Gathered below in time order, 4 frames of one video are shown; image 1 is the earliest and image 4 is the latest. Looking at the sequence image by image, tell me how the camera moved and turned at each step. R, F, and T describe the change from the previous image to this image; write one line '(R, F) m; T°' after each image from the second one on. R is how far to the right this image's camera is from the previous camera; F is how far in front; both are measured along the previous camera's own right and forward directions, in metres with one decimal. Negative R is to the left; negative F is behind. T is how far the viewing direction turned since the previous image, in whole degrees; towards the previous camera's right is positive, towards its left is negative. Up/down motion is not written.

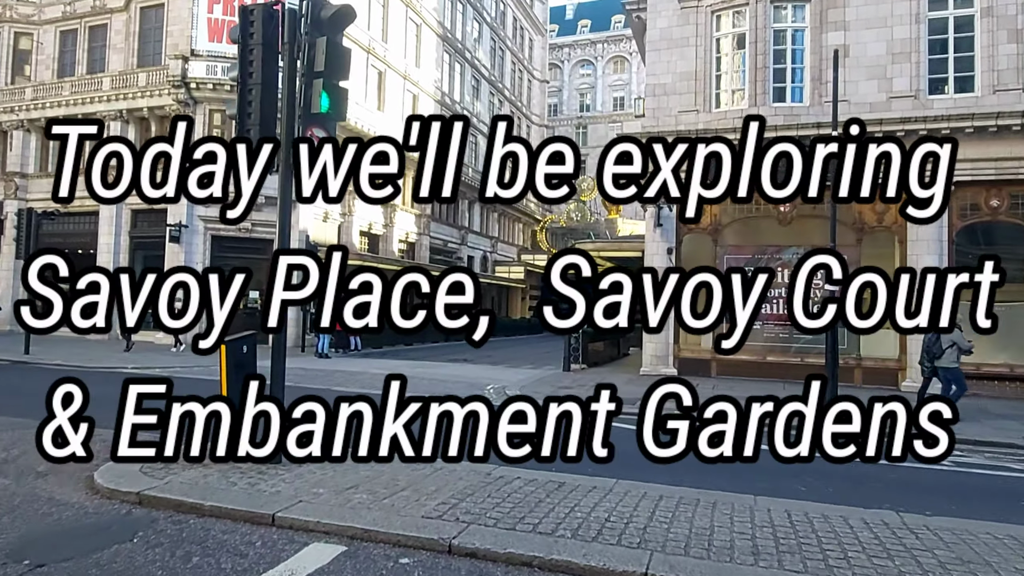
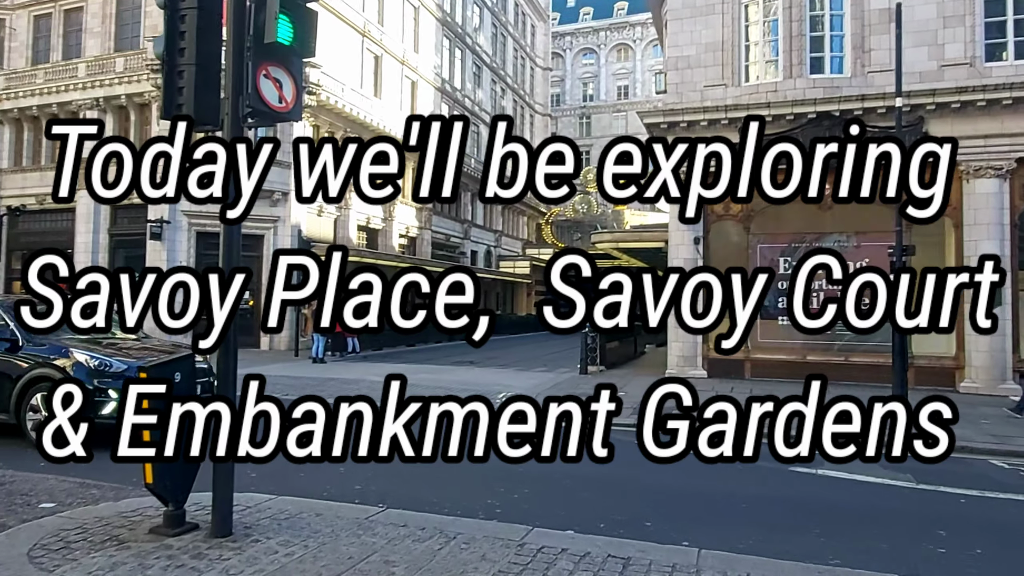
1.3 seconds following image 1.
(-0.2, +1.7) m; 0°
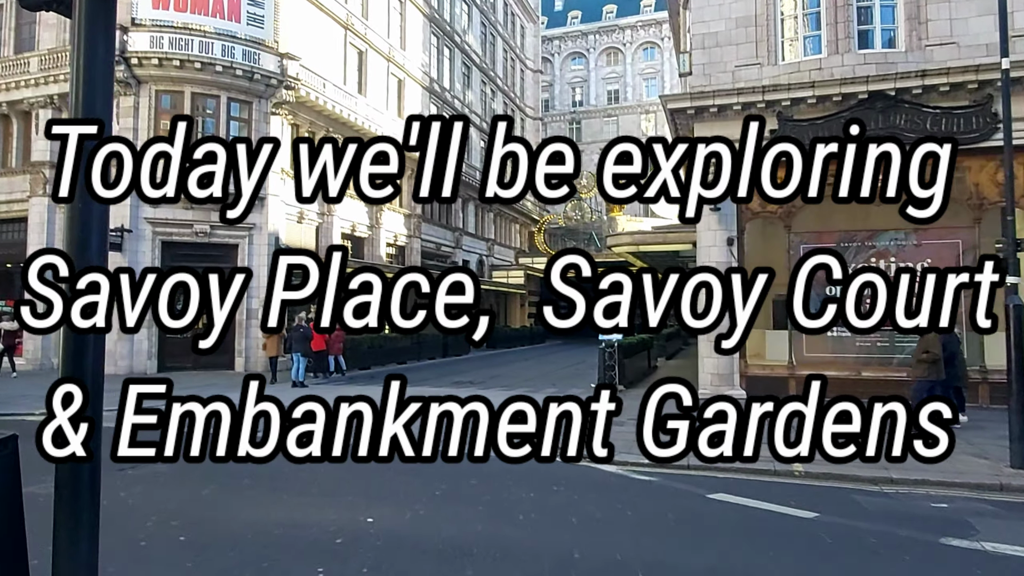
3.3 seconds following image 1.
(-0.5, +2.2) m; +1°
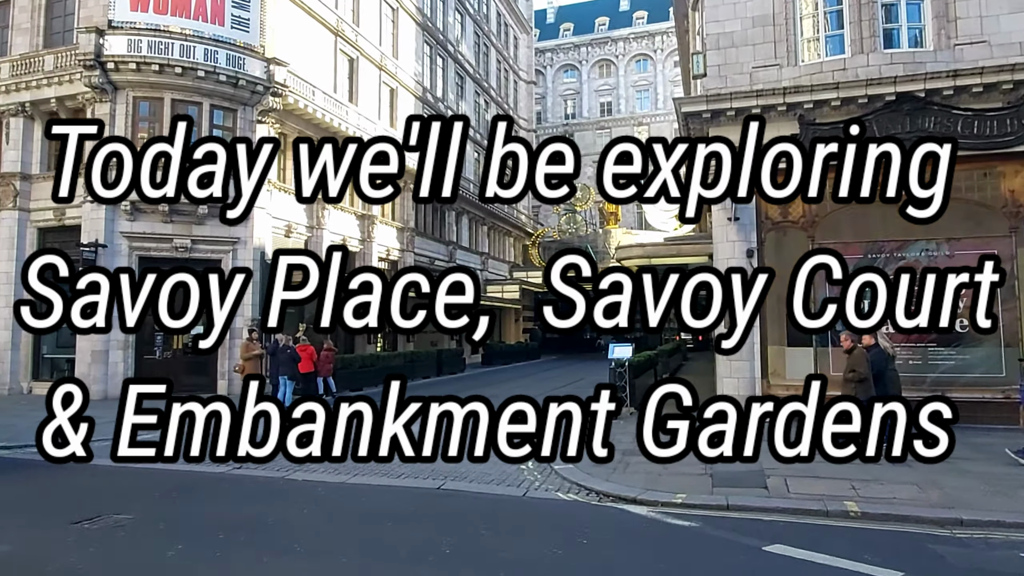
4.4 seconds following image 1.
(-0.3, +1.0) m; +1°
